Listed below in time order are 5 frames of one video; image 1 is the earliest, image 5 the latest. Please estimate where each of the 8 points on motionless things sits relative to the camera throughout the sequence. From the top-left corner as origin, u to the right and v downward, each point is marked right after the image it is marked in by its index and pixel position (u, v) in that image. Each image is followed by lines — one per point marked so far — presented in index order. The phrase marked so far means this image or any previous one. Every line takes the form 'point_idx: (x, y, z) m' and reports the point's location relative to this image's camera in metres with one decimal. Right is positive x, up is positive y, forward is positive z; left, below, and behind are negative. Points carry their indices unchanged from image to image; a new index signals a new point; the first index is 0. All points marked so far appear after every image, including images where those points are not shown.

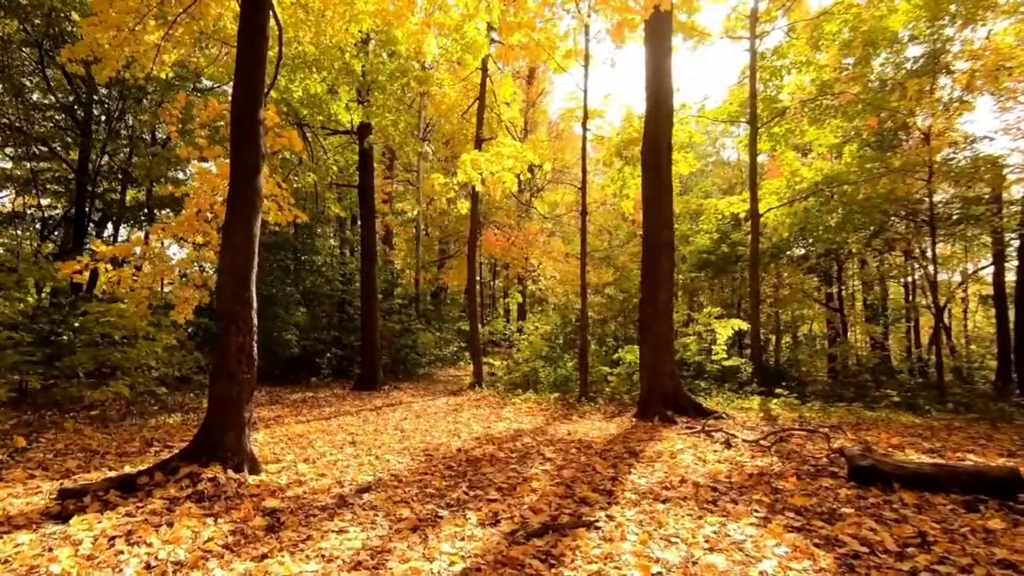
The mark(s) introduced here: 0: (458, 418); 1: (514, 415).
0: (-0.9, -2.1, +8.9) m
1: (0.0, -2.2, +9.3) m
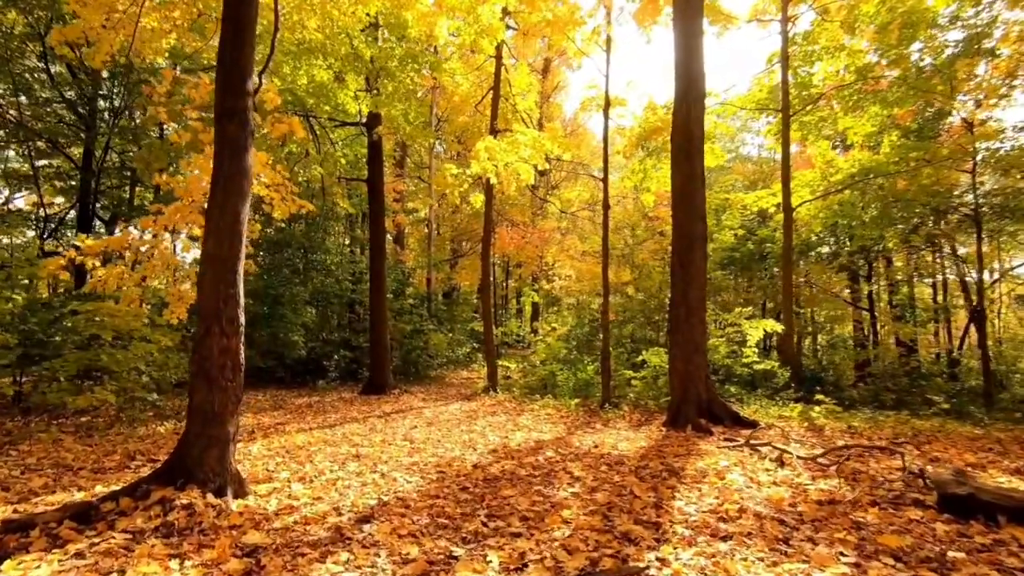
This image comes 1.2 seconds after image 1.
0: (-0.6, -2.1, +8.3) m
1: (+0.3, -2.2, +8.7) m
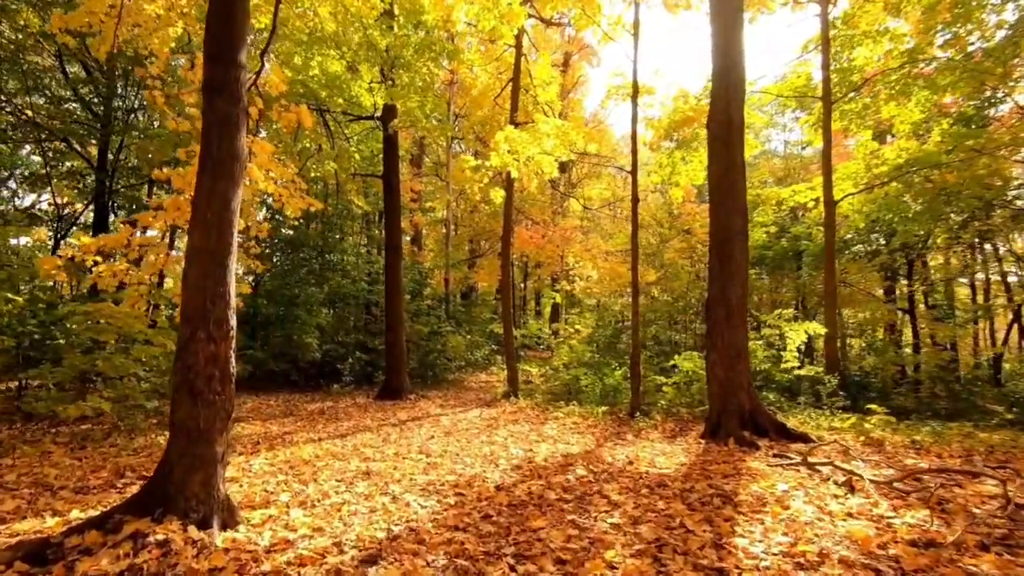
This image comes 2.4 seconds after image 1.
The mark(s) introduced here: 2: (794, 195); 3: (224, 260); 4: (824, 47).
0: (-0.3, -2.1, +7.7) m
1: (+0.7, -2.1, +8.0) m
2: (+7.2, +2.4, +13.9) m
3: (-2.0, +0.2, +3.7) m
4: (+6.9, +5.3, +11.9) m
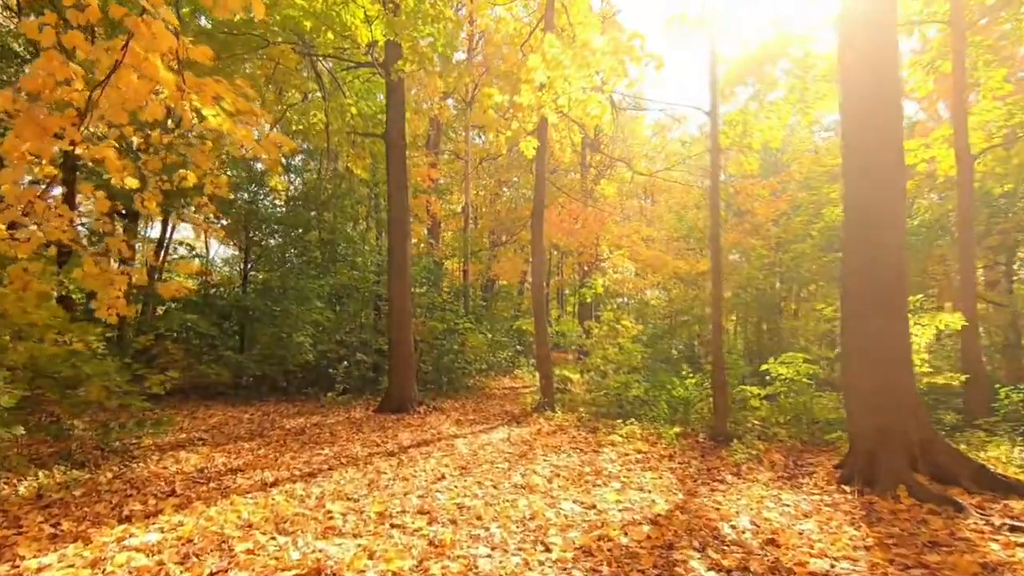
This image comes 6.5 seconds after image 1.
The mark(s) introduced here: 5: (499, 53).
0: (+0.2, -1.8, +5.2) m
1: (+1.2, -1.9, +5.6) m
2: (+7.9, +2.7, +11.2) m
3: (-1.7, +0.5, +1.4) m
4: (+7.4, +5.6, +9.3) m
5: (-0.3, +5.1, +11.8) m
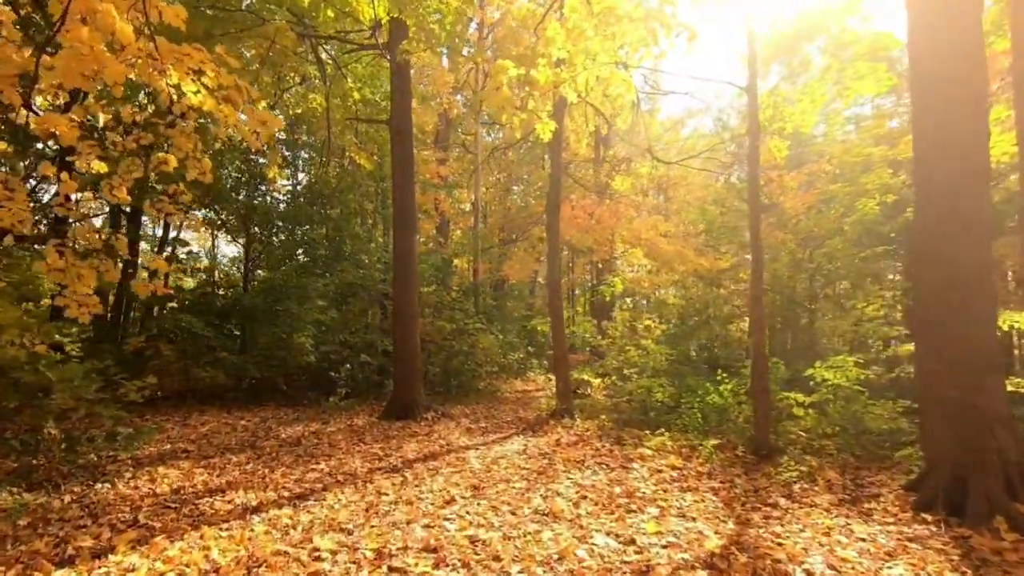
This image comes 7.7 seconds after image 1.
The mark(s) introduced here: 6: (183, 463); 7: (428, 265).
0: (+0.3, -1.8, +4.5) m
1: (+1.3, -1.8, +4.9) m
2: (+8.1, +2.7, +10.4) m
3: (-1.6, +0.5, +0.7) m
4: (+7.7, +5.6, +8.5) m
5: (0.0, +5.1, +11.1) m
6: (-3.4, -1.8, +5.6) m
7: (-2.0, +0.6, +13.2) m
